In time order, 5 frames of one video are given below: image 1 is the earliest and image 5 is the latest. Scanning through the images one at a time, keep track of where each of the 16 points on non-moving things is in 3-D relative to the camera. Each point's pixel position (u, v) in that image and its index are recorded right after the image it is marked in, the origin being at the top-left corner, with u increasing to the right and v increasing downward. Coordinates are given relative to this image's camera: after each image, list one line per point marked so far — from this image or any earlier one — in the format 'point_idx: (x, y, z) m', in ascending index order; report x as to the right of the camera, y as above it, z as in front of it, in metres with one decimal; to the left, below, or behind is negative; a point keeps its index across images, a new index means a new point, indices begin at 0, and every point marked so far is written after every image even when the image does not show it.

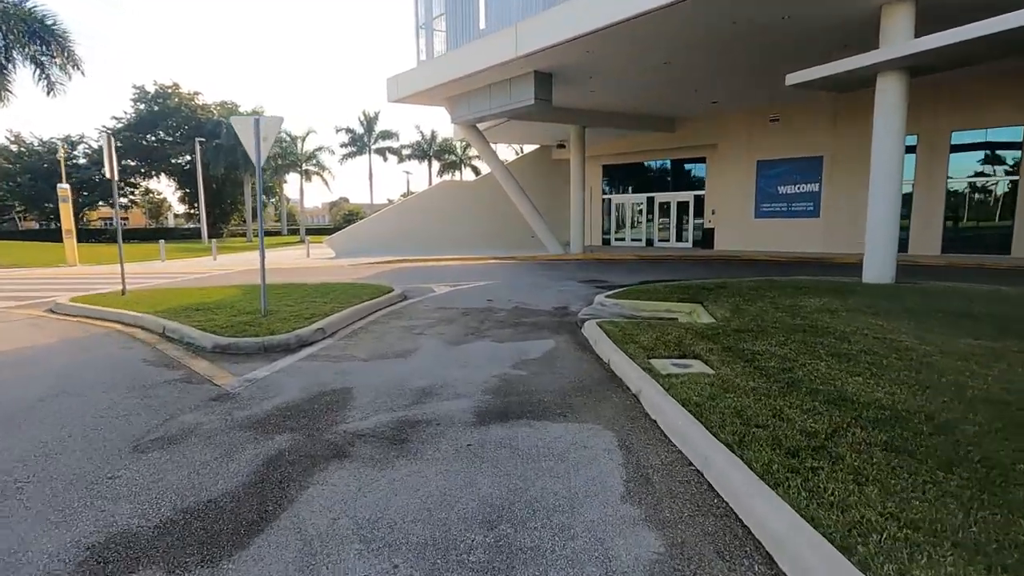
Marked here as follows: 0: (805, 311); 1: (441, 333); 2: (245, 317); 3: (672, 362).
0: (+4.7, -0.4, +8.7) m
1: (-1.0, -0.7, +7.9) m
2: (-3.9, -0.4, +7.8) m
3: (+1.7, -0.8, +5.7) m
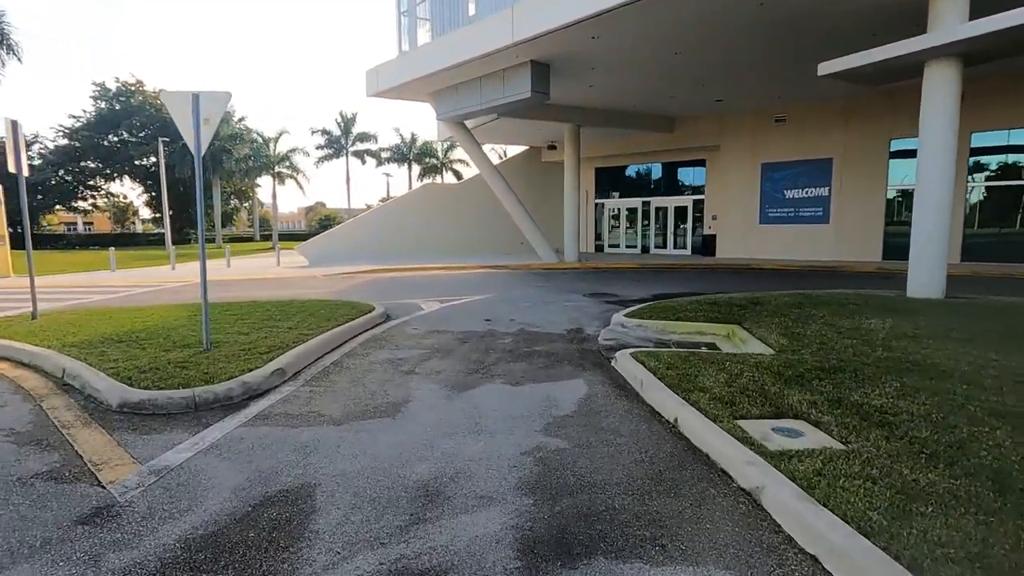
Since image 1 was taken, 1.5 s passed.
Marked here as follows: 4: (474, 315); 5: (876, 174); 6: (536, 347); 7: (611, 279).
0: (+4.9, -0.7, +7.1) m
1: (-0.9, -1.0, +6.1) m
2: (-3.7, -0.7, +6.0) m
3: (+2.0, -1.0, +4.1) m
4: (-0.7, -0.5, +10.2) m
5: (+12.8, +4.0, +18.9) m
6: (+0.3, -0.8, +7.6) m
7: (+2.9, +0.2, +15.7) m
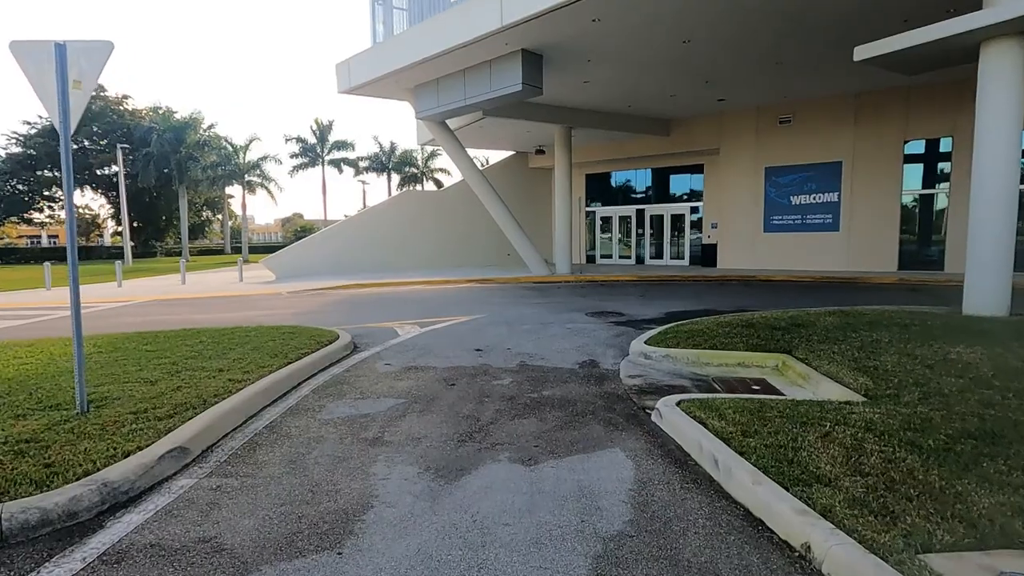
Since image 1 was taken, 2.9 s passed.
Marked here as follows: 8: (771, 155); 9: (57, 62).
0: (+4.9, -0.9, +5.5) m
1: (-0.8, -1.2, +4.3) m
2: (-3.6, -1.0, +4.1) m
3: (+2.1, -1.2, +2.4) m
4: (-0.8, -0.9, +8.4) m
5: (+12.4, +3.6, +17.6) m
6: (+0.4, -1.1, +5.8) m
7: (+2.6, -0.2, +14.0) m
8: (+9.6, +4.9, +19.8) m
9: (-3.5, +1.8, +4.2) m
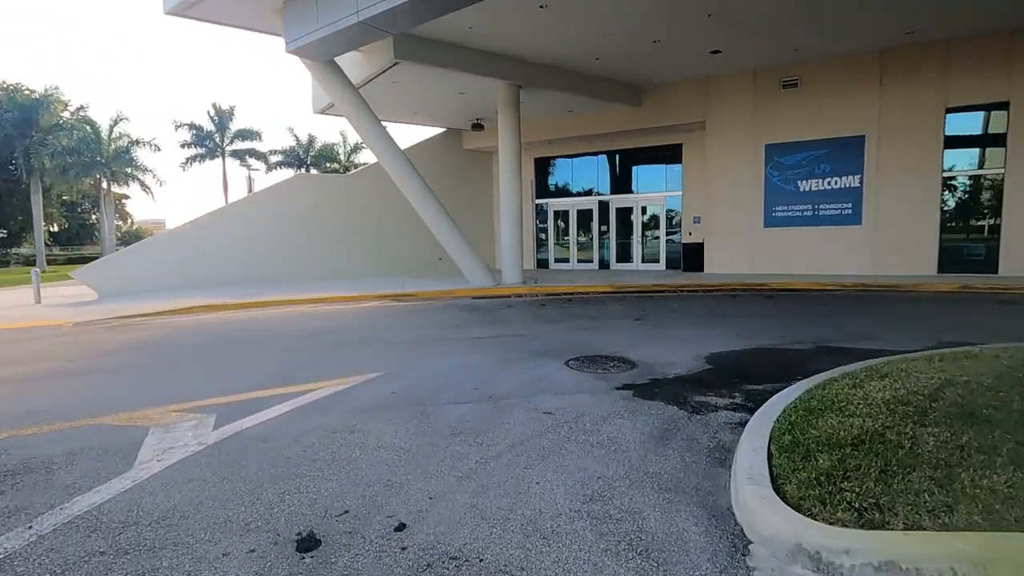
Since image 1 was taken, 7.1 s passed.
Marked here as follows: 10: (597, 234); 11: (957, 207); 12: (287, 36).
0: (+4.6, -1.1, +0.8) m
1: (-0.9, -1.5, -1.0) m
2: (-3.7, -1.4, -1.6) m
3: (+2.2, -1.5, -2.6) m
4: (-1.4, -1.2, +3.1) m
5: (+10.6, +3.3, +13.7) m
6: (+0.1, -1.4, +0.6) m
7: (+1.4, -0.5, +9.0) m
8: (+7.5, +4.6, +15.6) m
9: (-3.6, +1.4, -1.4) m
10: (+3.2, +2.0, +19.7) m
11: (+11.3, +2.0, +13.7) m
12: (-4.5, +5.1, +10.9) m
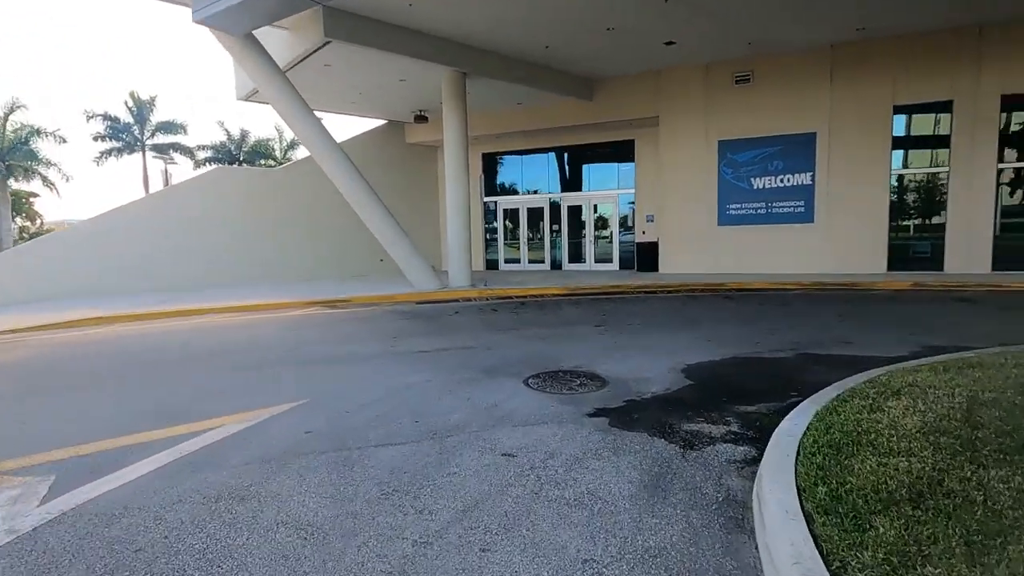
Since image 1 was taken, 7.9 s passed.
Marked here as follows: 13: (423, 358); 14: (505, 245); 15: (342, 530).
0: (+4.7, -1.1, +0.3) m
1: (-0.7, -1.6, -2.1) m
2: (-3.4, -1.5, -2.9) m
3: (+2.6, -1.5, -3.4) m
4: (-1.5, -1.3, +1.9) m
5: (+9.3, +3.4, +13.7) m
6: (+0.1, -1.5, -0.4) m
7: (+0.6, -0.6, +8.1) m
8: (+6.0, +4.6, +15.3) m
9: (-3.4, +1.3, -2.7) m
10: (+1.3, +1.9, +18.9) m
11: (+10.0, +2.1, +13.7) m
12: (-5.5, +4.9, +9.4) m
13: (-1.1, -0.8, +6.7) m
14: (-0.2, +1.6, +19.9) m
15: (-0.9, -1.2, +2.8) m
